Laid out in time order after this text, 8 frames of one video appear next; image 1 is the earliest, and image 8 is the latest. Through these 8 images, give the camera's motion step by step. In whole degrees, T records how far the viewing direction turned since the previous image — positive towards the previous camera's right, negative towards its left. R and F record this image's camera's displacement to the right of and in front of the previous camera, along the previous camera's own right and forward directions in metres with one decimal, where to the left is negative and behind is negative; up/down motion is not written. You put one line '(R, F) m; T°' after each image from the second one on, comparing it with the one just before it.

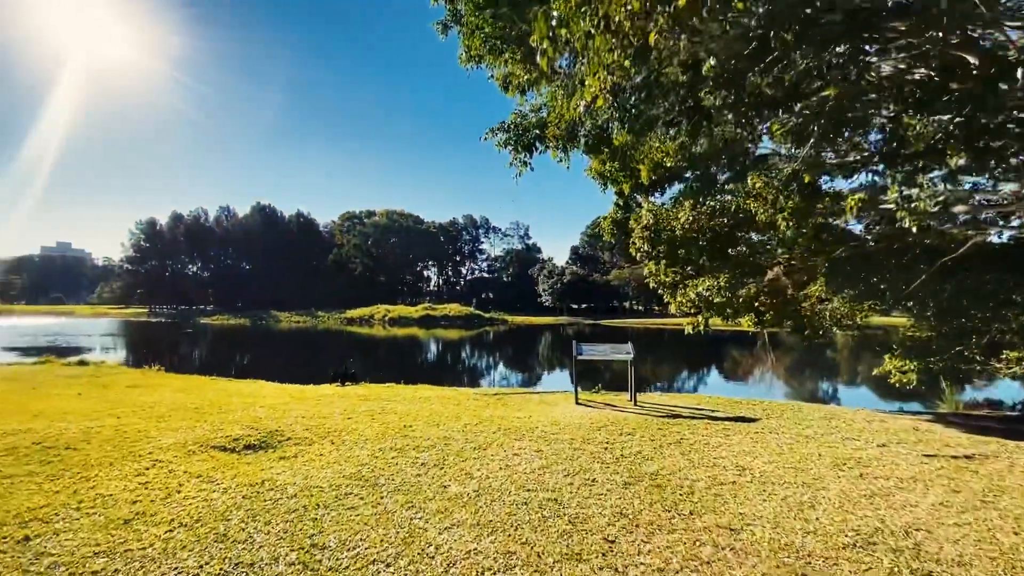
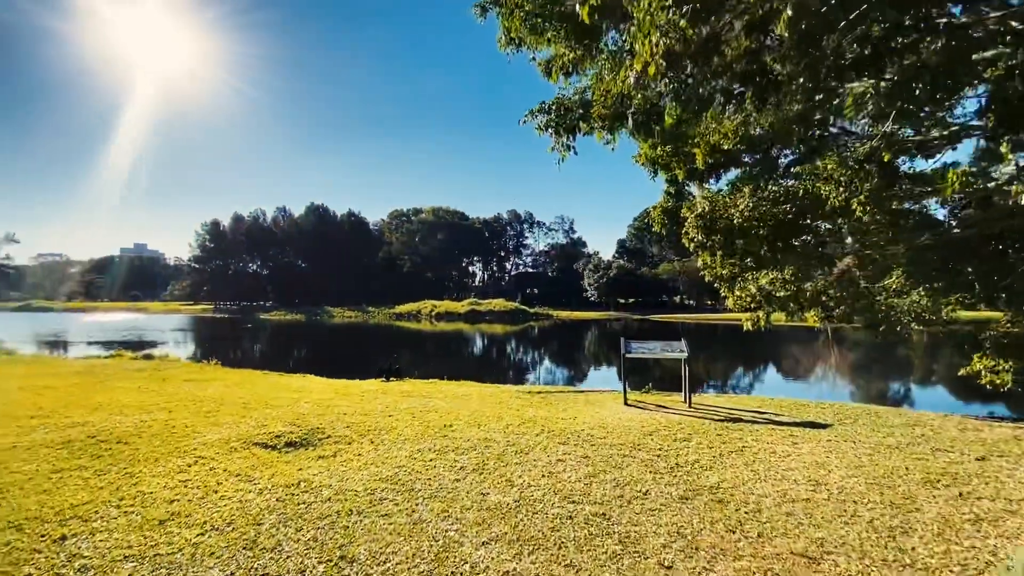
(0.0, +0.4) m; -5°
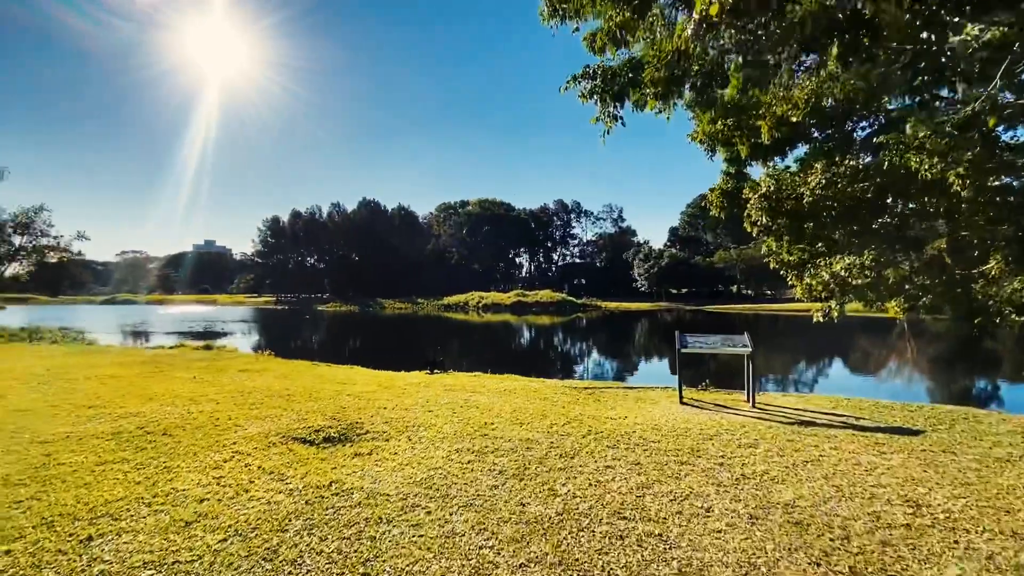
(+0.1, +0.5) m; -6°
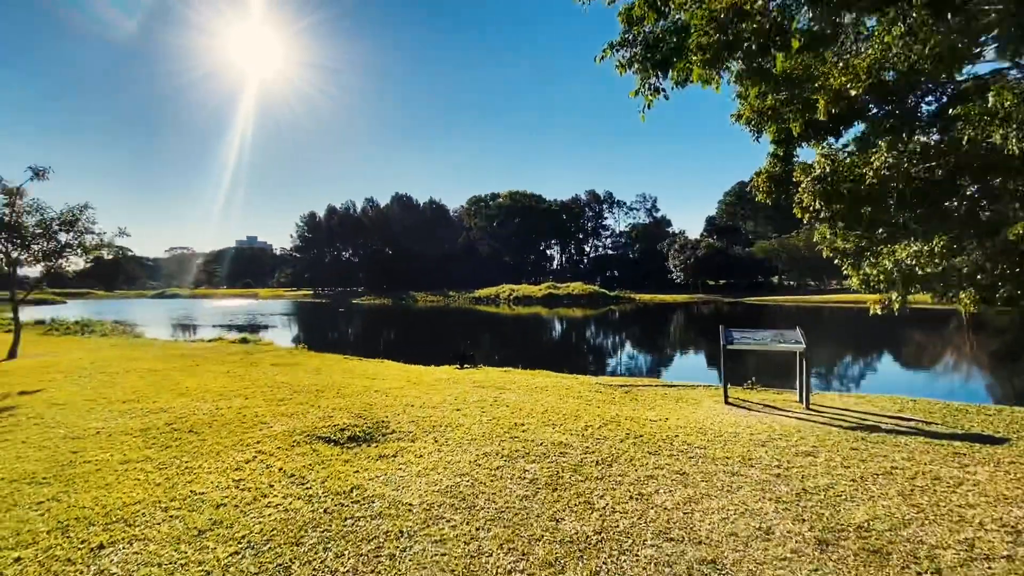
(0.0, +0.4) m; -4°
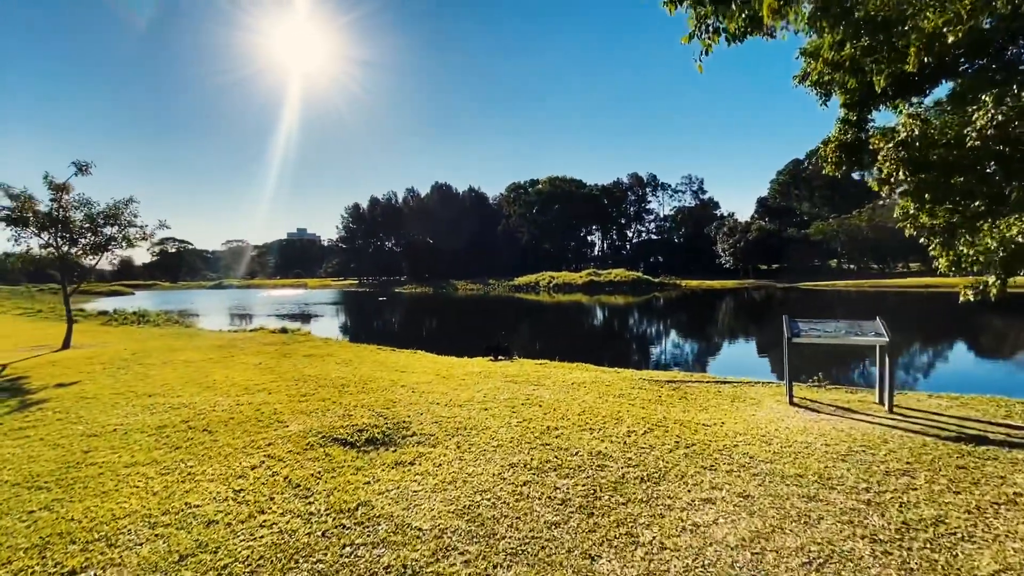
(+0.1, +0.7) m; -5°
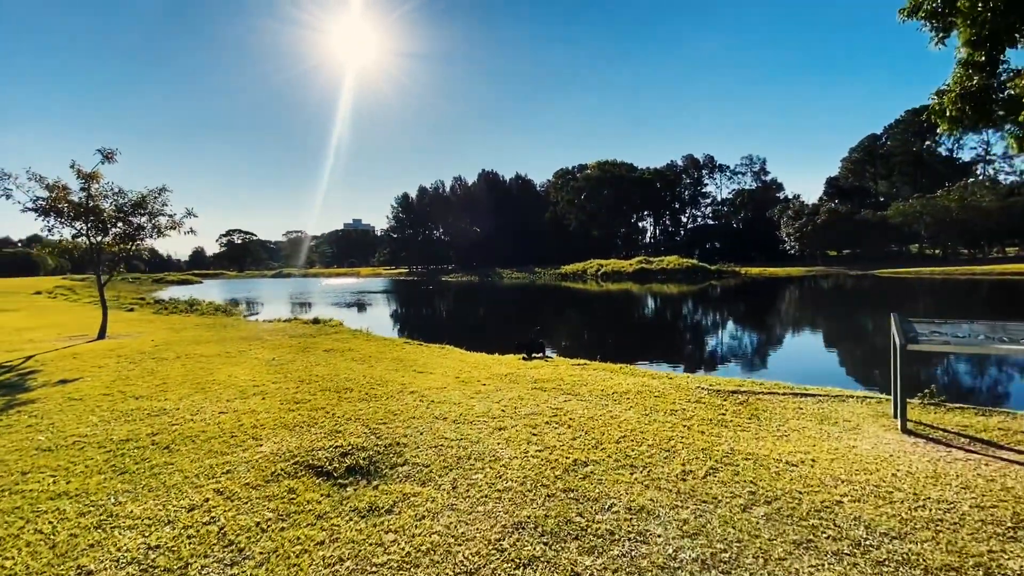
(+0.3, +1.4) m; -6°
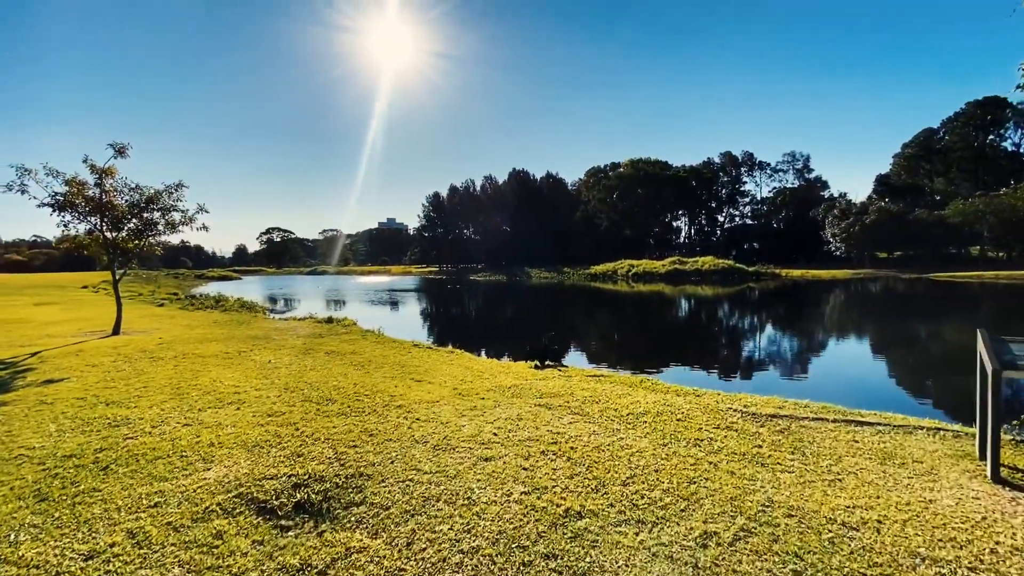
(+0.4, +0.9) m; -4°
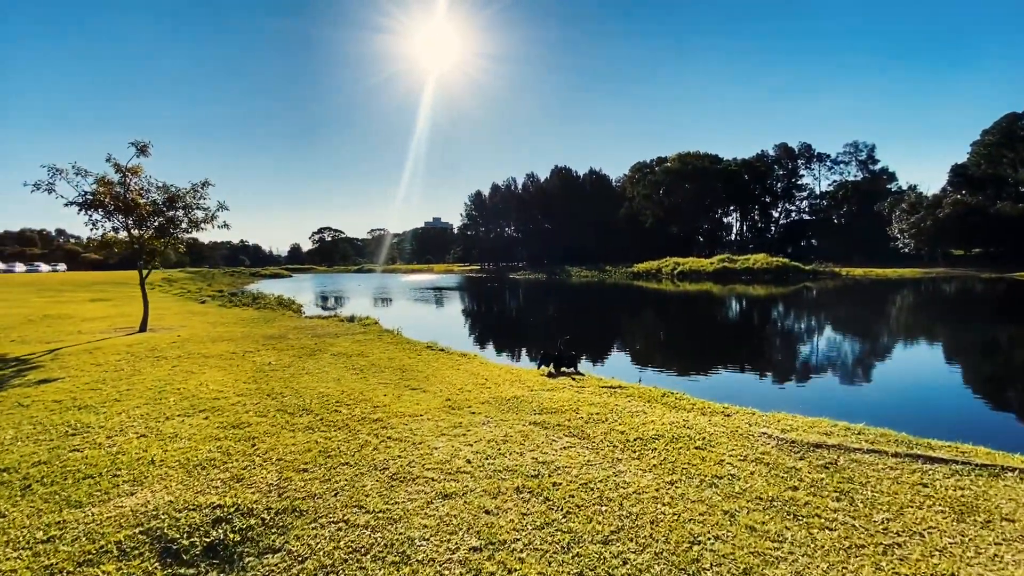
(+0.6, +0.8) m; -5°
